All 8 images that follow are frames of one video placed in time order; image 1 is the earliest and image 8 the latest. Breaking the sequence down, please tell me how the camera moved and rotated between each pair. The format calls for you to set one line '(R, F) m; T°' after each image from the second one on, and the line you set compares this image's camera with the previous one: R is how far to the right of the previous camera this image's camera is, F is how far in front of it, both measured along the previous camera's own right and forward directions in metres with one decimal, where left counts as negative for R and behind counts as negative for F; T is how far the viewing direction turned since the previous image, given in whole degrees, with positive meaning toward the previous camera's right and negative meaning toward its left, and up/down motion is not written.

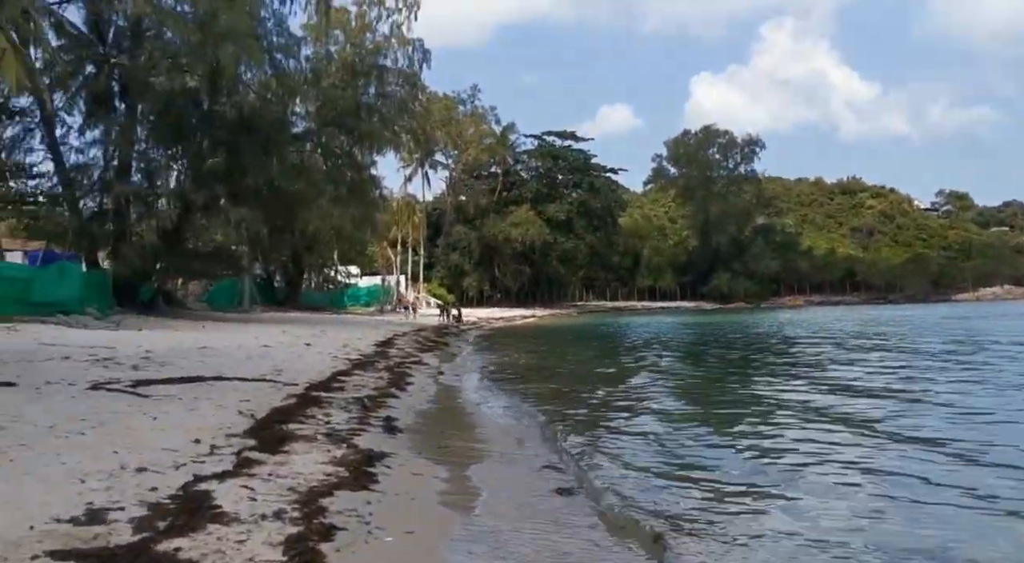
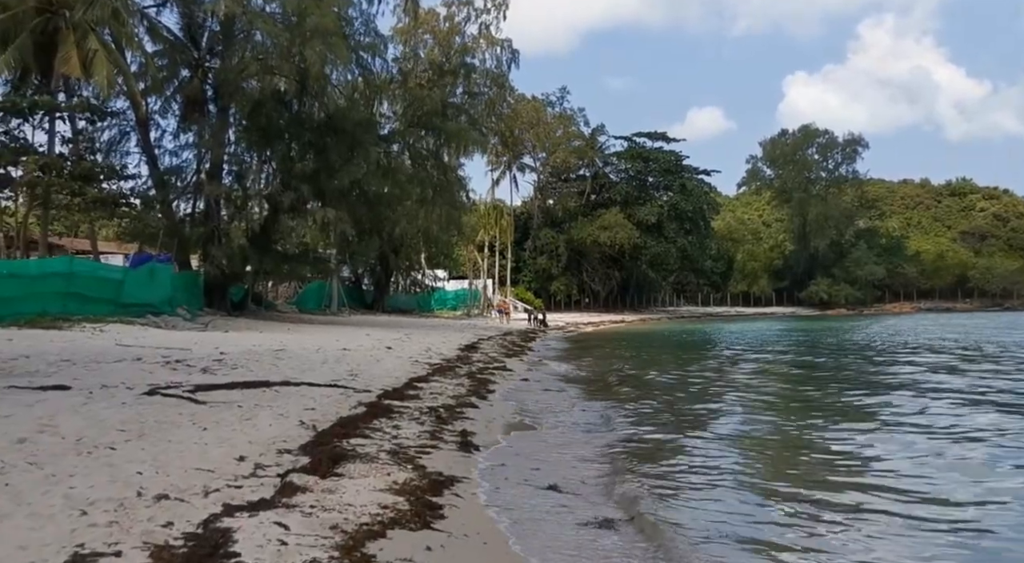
(0.0, +0.9) m; -6°
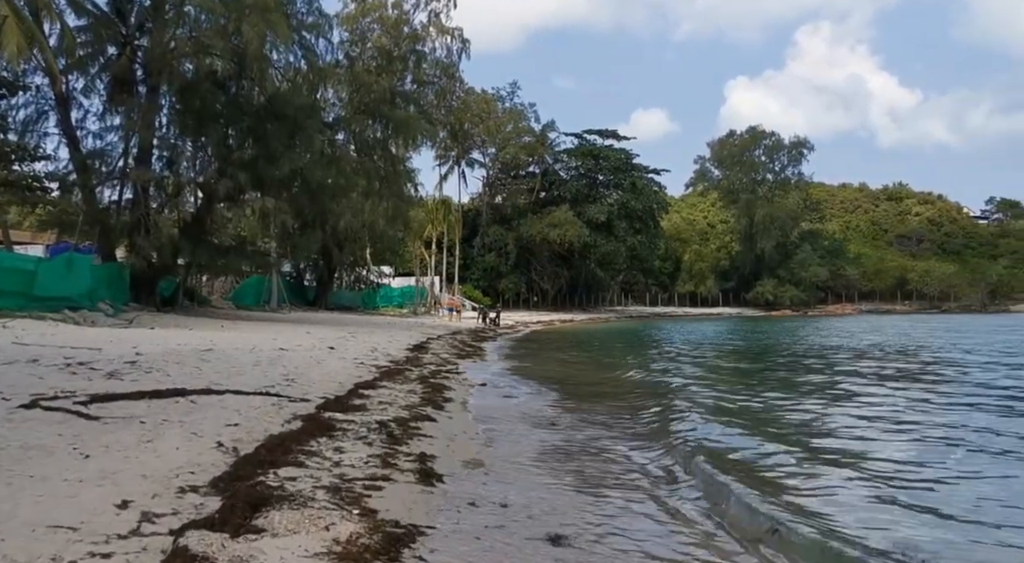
(-0.2, +1.2) m; +4°
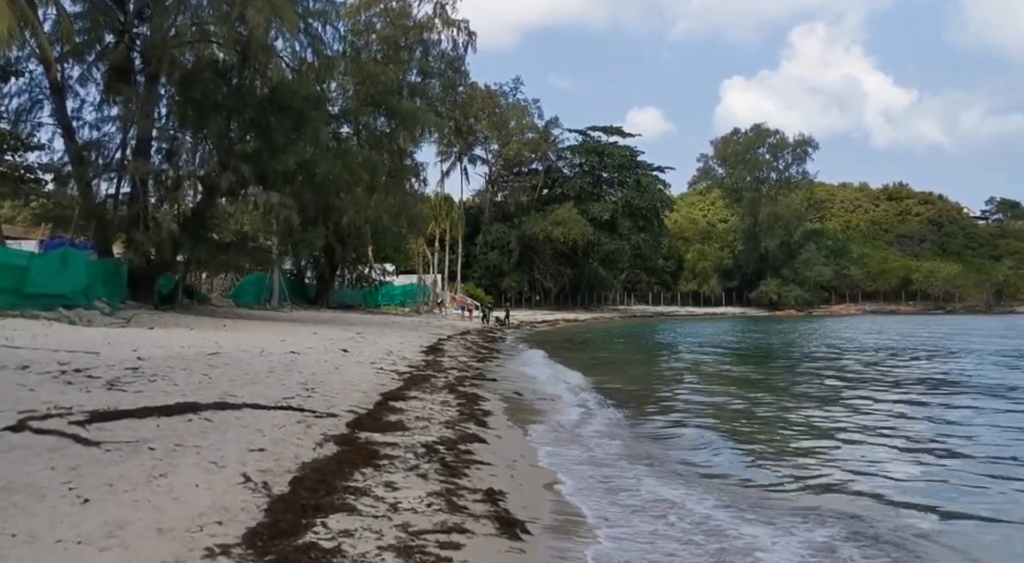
(-0.5, +0.9) m; 0°
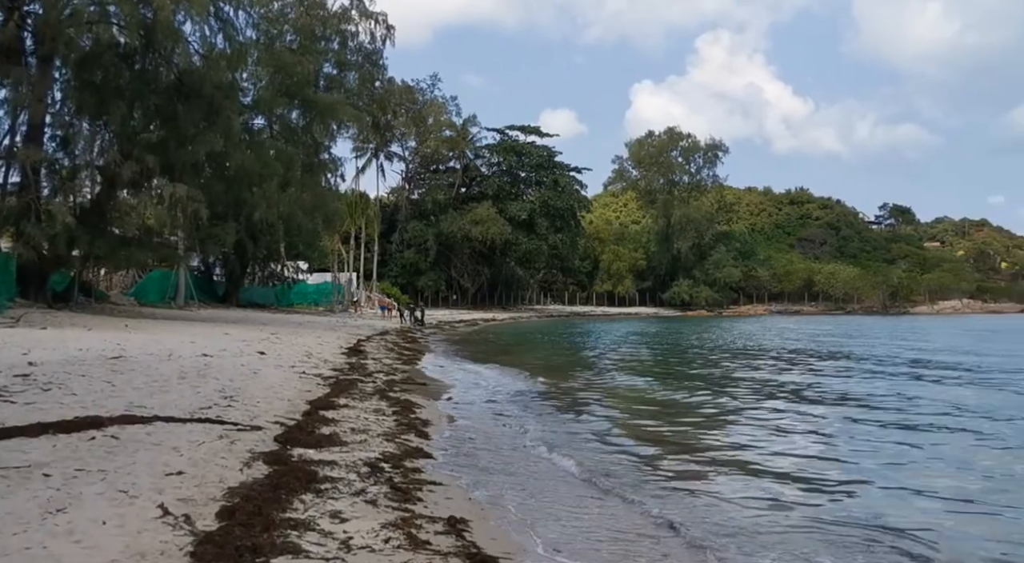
(-0.2, +0.5) m; +6°
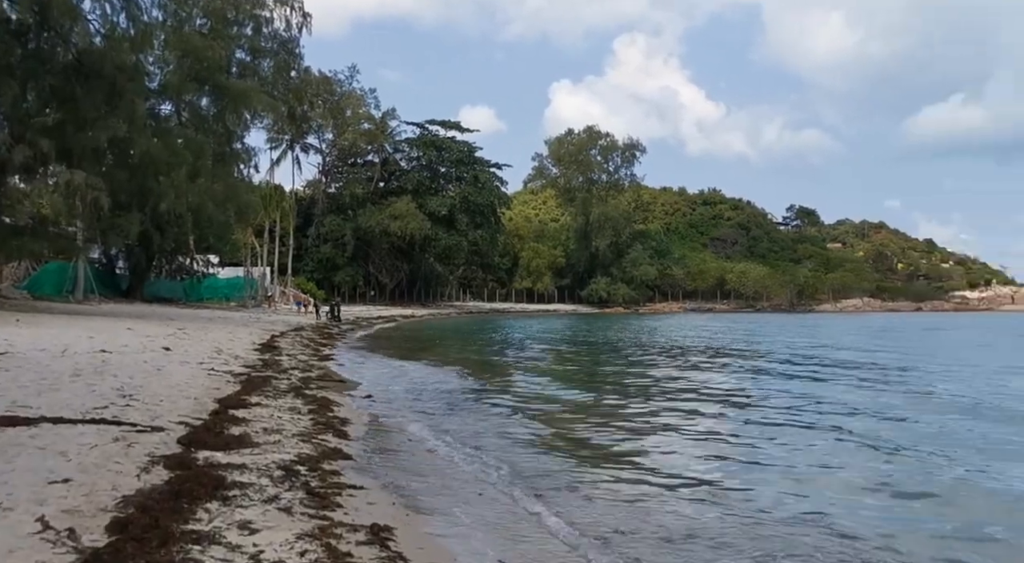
(-0.1, +0.3) m; +6°
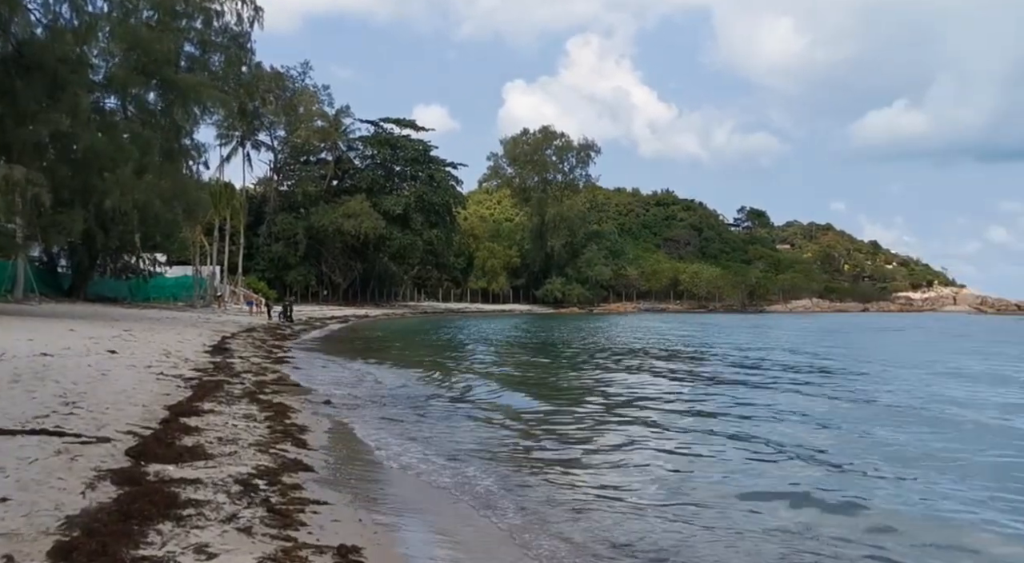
(-0.1, +0.2) m; +3°
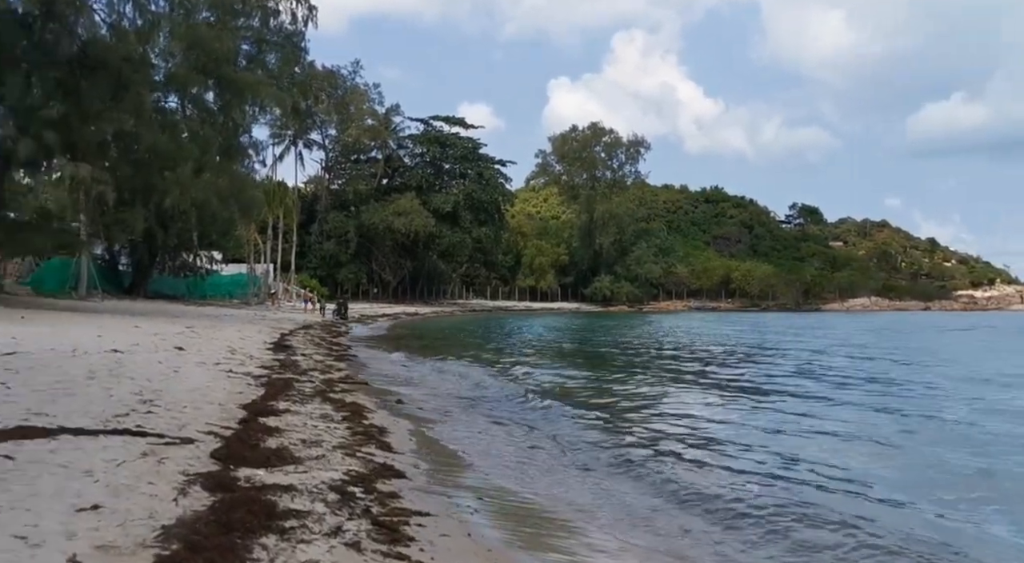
(-0.3, +0.3) m; -3°
